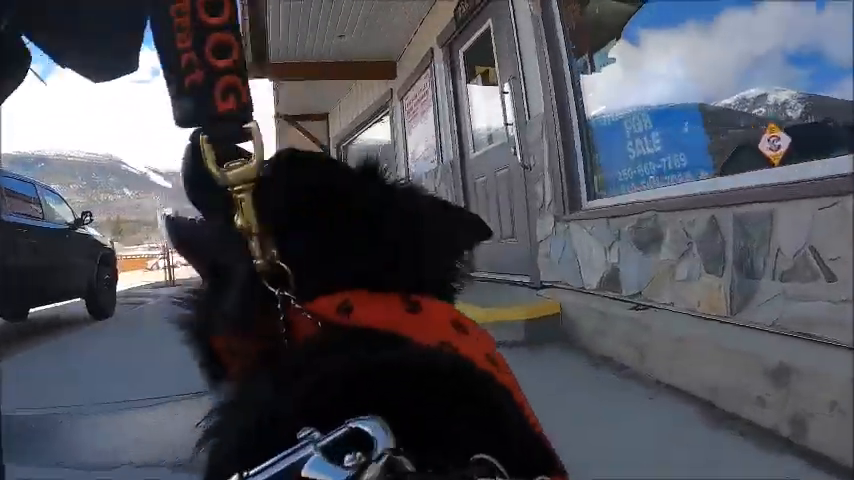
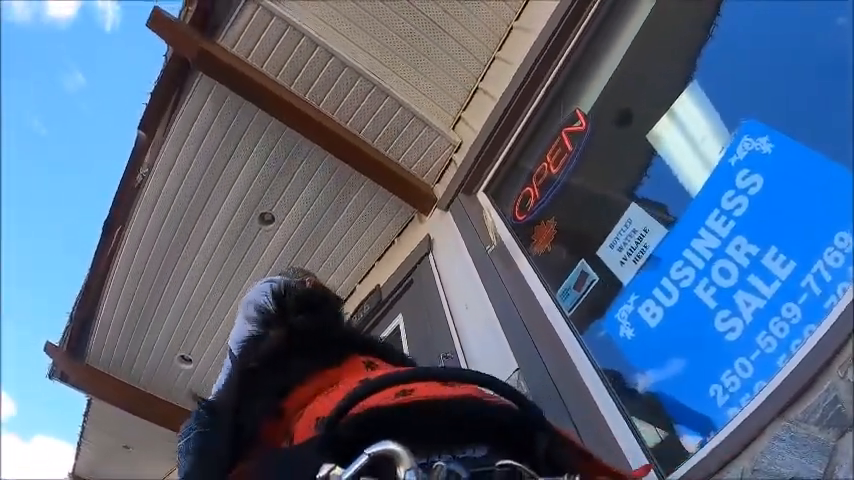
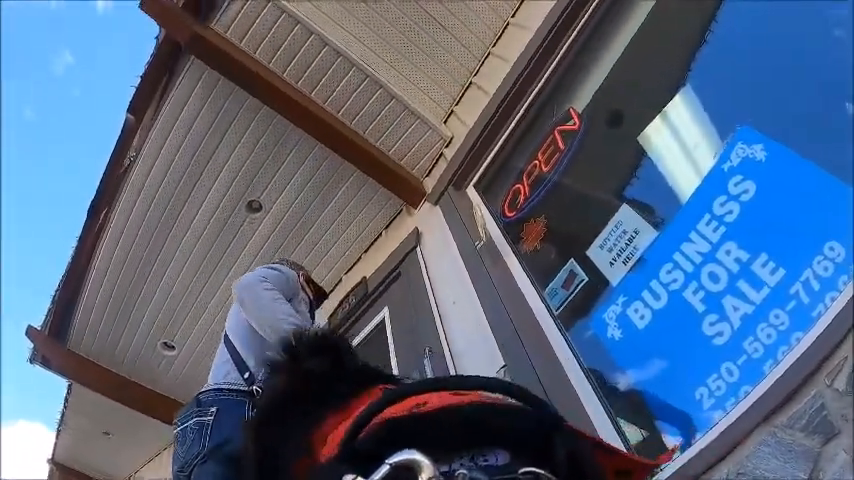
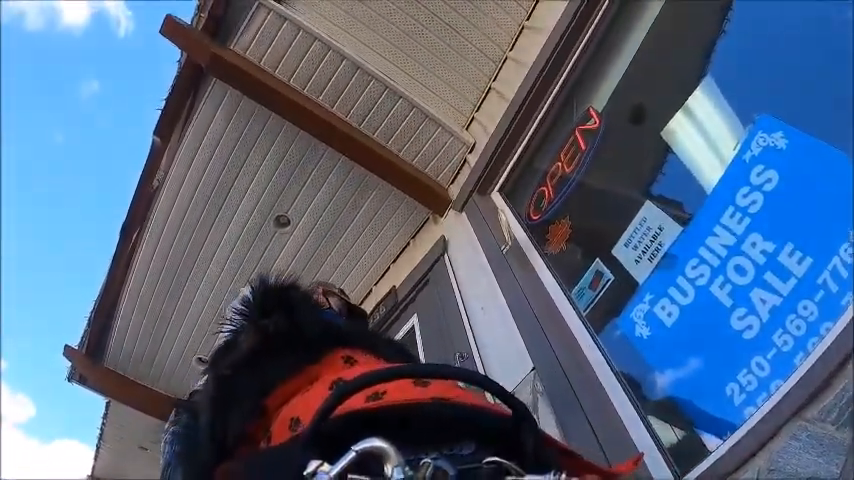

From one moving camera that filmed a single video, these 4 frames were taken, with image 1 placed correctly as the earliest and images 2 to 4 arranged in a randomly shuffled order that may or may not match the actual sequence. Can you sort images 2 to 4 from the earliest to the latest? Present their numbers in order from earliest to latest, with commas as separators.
3, 2, 4
